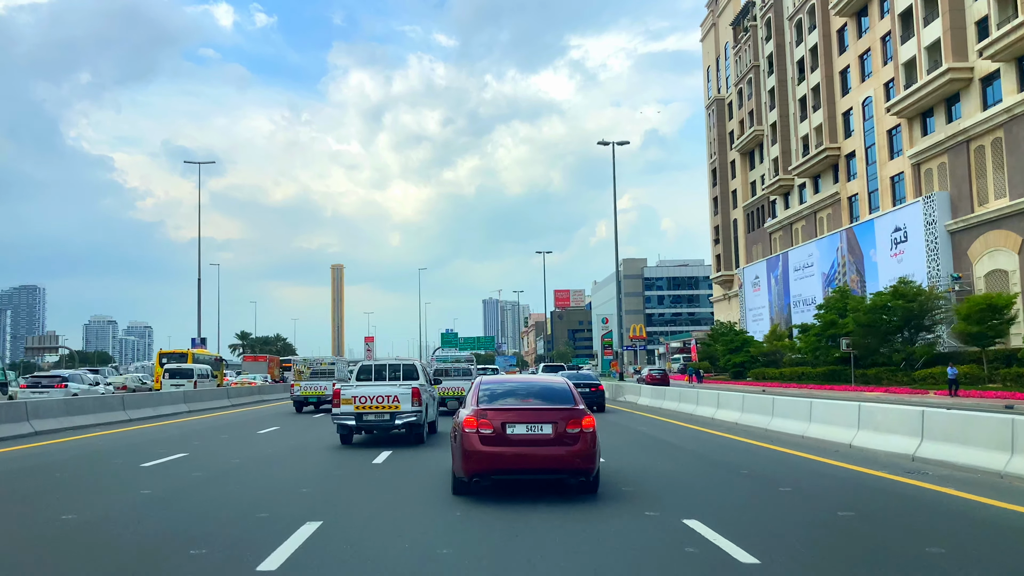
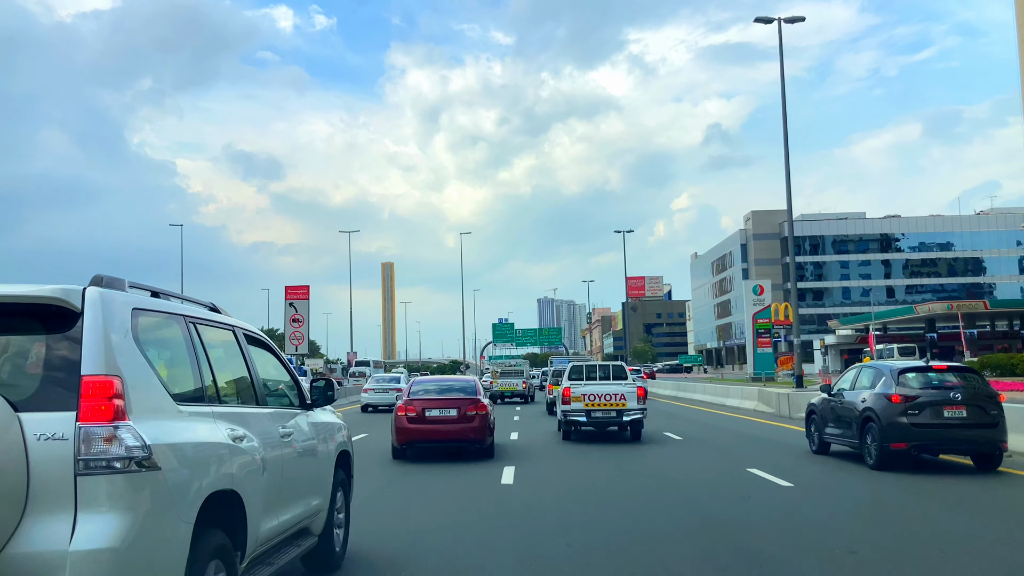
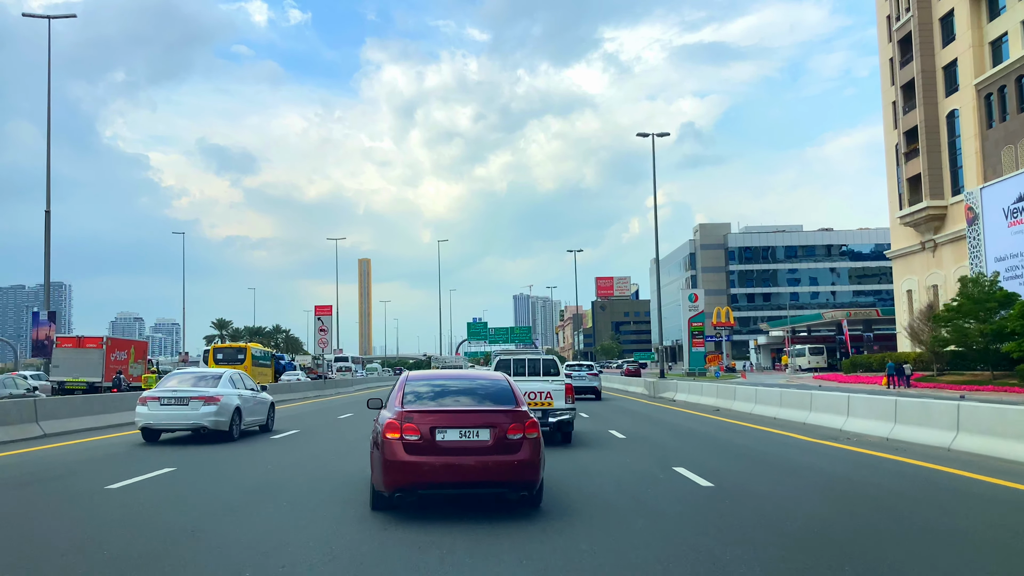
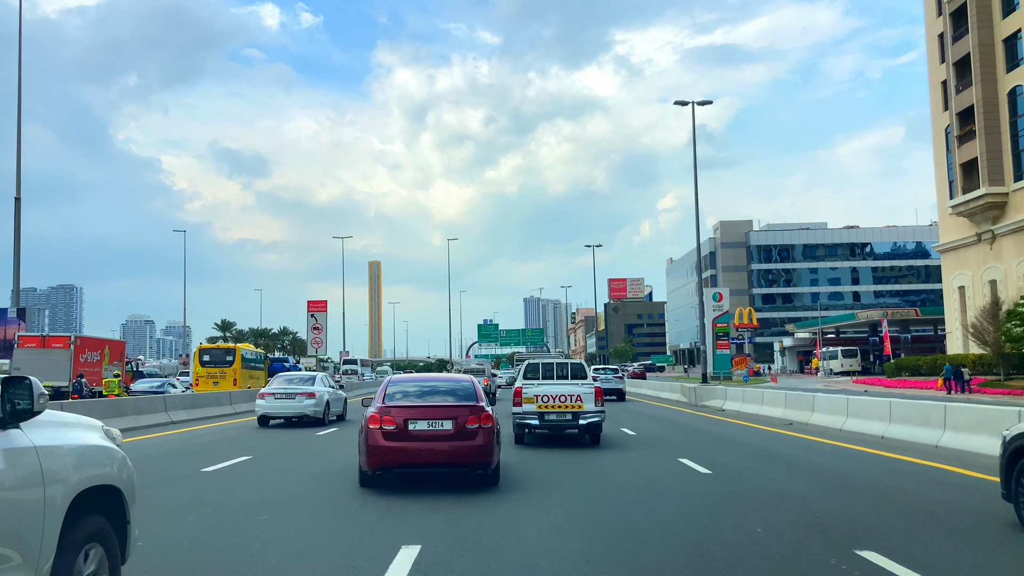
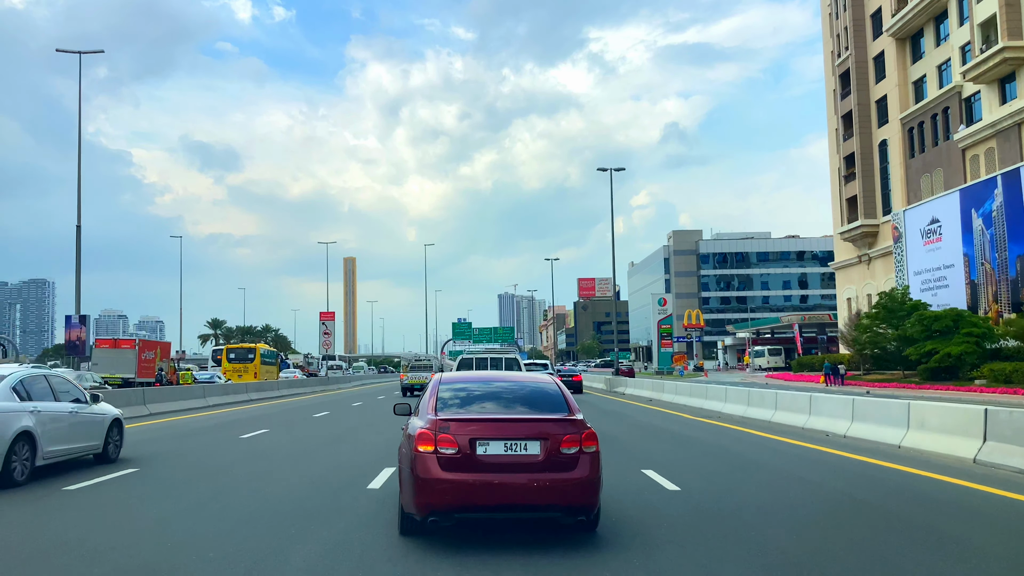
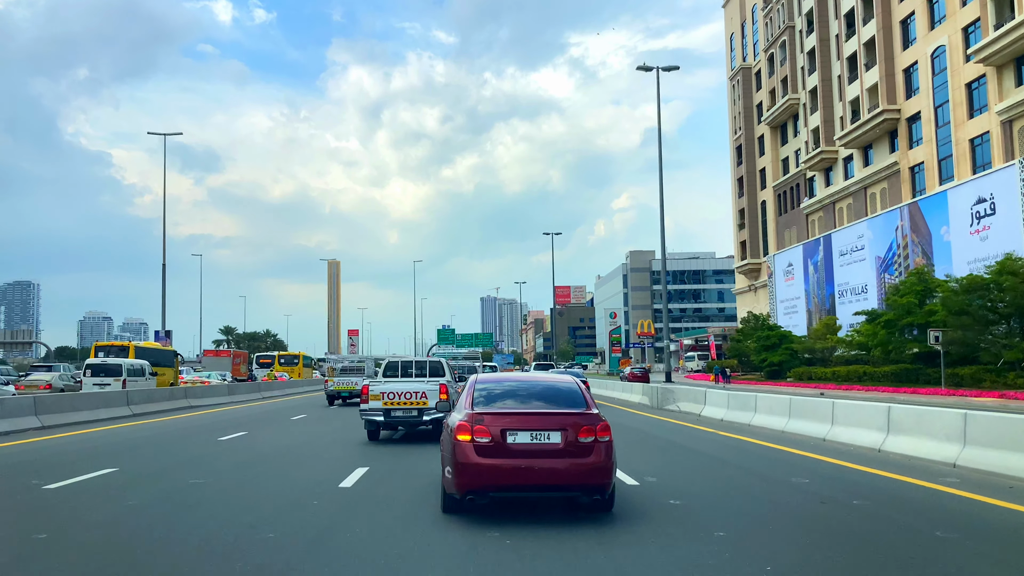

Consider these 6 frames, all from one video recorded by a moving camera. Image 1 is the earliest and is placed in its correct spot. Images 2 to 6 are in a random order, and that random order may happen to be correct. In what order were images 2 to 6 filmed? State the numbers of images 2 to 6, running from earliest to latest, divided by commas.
6, 5, 3, 4, 2
